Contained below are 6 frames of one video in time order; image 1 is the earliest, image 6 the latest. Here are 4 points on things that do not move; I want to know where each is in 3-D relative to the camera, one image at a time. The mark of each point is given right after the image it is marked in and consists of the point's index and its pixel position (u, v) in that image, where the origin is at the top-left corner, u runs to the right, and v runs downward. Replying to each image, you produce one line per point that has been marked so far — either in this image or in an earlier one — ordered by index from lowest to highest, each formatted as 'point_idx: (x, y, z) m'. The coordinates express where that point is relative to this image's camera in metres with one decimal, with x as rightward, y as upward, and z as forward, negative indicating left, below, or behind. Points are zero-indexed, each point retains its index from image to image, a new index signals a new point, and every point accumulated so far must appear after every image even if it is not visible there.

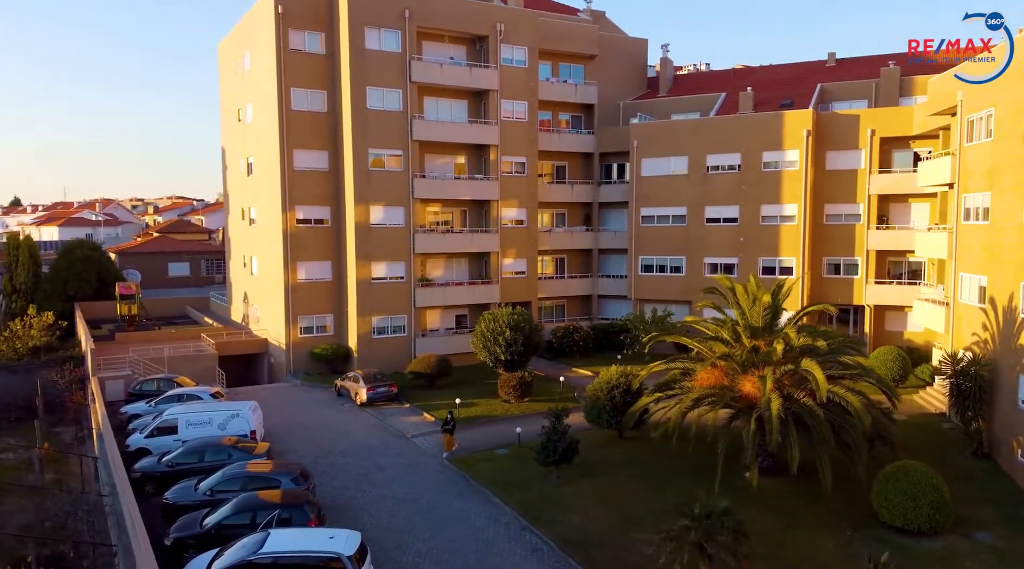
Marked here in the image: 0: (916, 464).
0: (+9.9, -4.4, +18.9) m
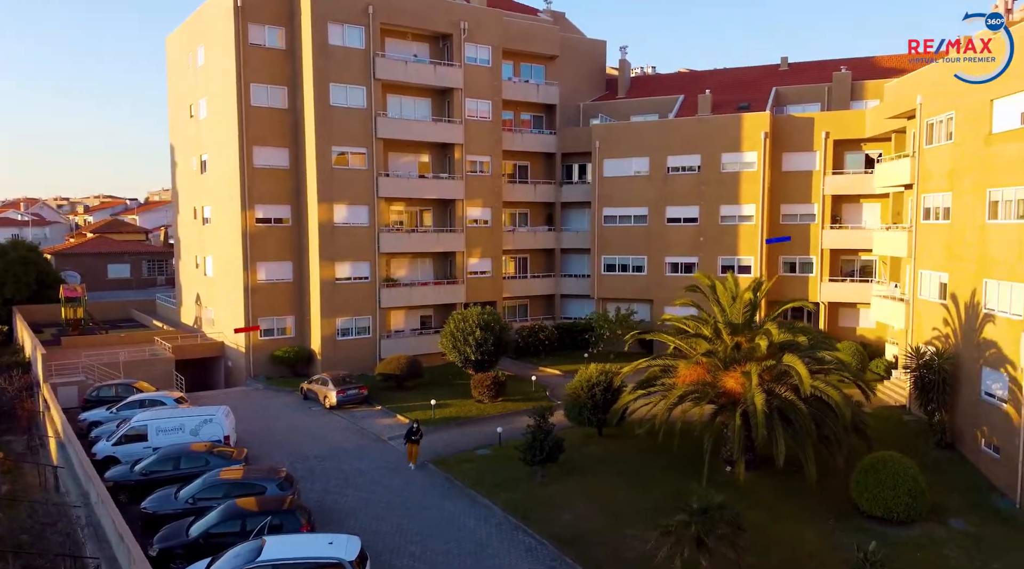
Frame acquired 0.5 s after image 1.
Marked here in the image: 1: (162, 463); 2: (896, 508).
0: (+9.6, -4.3, +19.5) m
1: (-8.9, -4.6, +19.8) m
2: (+9.4, -5.5, +18.8) m
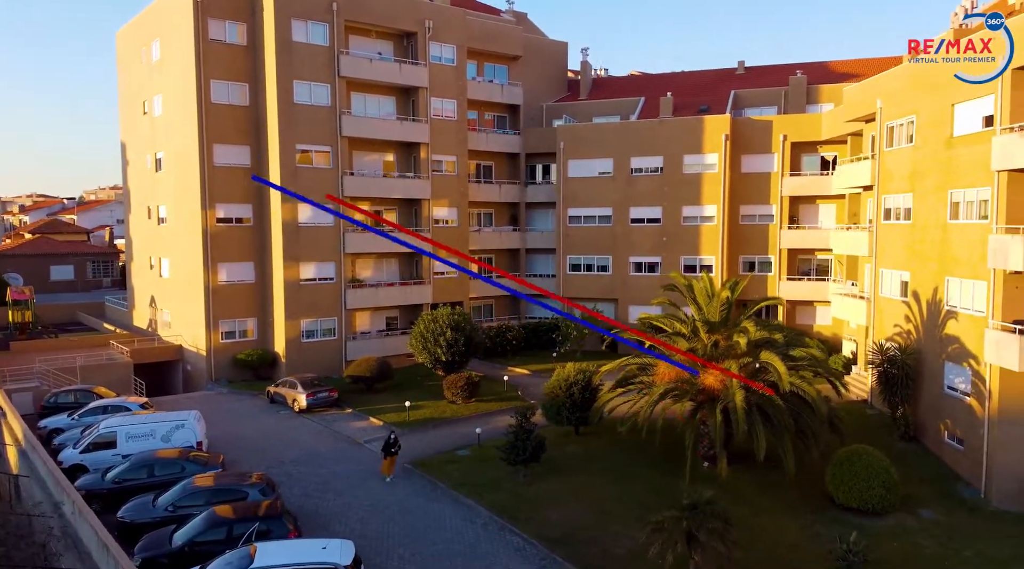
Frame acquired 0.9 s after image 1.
0: (+9.2, -4.3, +20.1) m
1: (-9.3, -4.6, +19.1) m
2: (+9.0, -5.4, +19.4) m
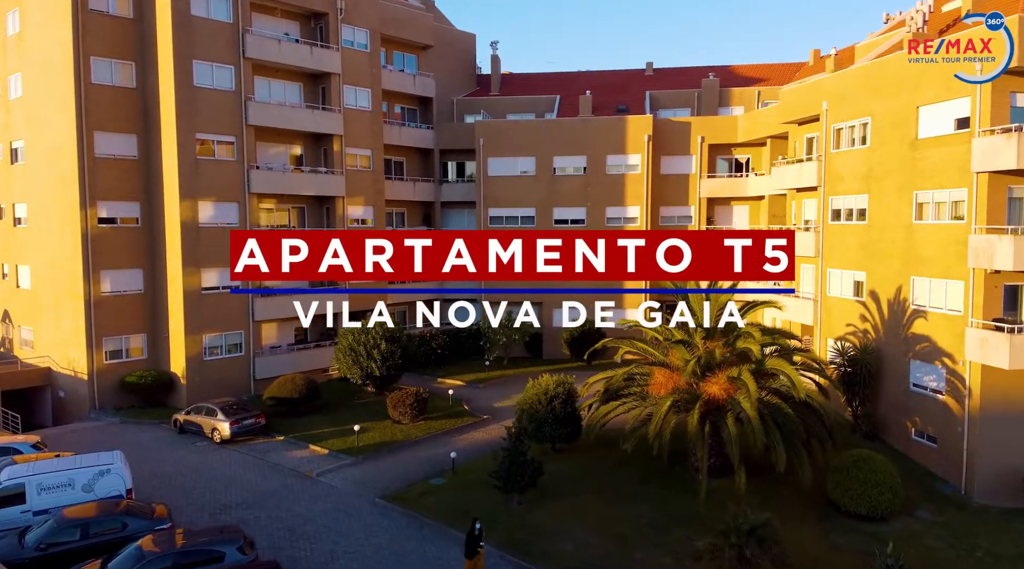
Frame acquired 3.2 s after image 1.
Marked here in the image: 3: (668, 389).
0: (+9.1, -4.3, +19.7) m
1: (-8.9, -4.9, +15.1) m
2: (+9.1, -5.4, +19.0) m
3: (+4.0, -2.7, +19.8) m
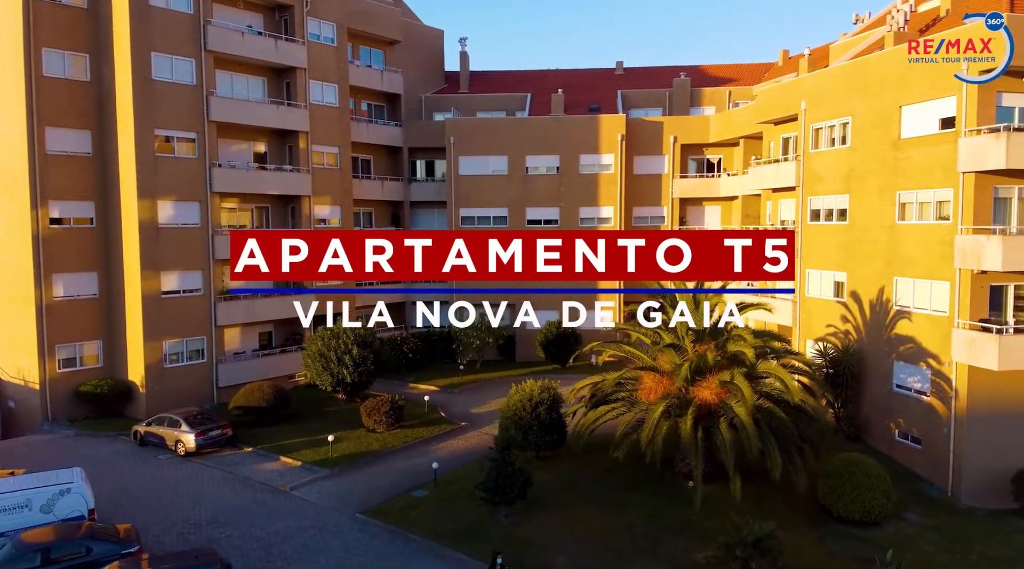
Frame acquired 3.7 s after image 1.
0: (+8.8, -4.3, +19.4) m
1: (-8.9, -5.0, +13.9) m
2: (+8.8, -5.5, +18.7) m
3: (+3.7, -2.7, +19.3) m
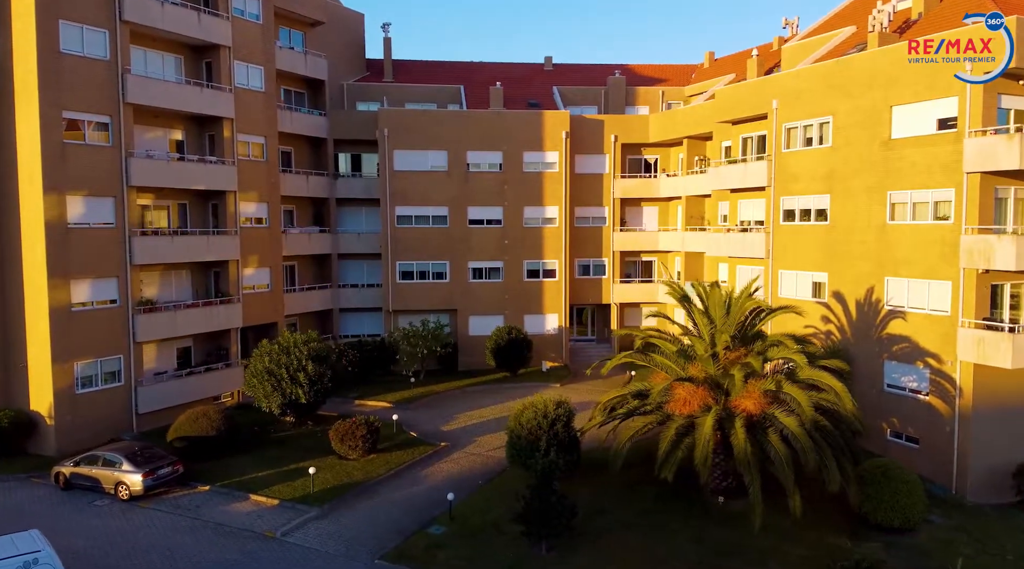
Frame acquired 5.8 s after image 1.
0: (+9.3, -4.4, +19.1) m
1: (-7.0, -5.2, +10.3) m
2: (+9.5, -5.5, +18.3) m
3: (+4.3, -2.8, +18.0) m
